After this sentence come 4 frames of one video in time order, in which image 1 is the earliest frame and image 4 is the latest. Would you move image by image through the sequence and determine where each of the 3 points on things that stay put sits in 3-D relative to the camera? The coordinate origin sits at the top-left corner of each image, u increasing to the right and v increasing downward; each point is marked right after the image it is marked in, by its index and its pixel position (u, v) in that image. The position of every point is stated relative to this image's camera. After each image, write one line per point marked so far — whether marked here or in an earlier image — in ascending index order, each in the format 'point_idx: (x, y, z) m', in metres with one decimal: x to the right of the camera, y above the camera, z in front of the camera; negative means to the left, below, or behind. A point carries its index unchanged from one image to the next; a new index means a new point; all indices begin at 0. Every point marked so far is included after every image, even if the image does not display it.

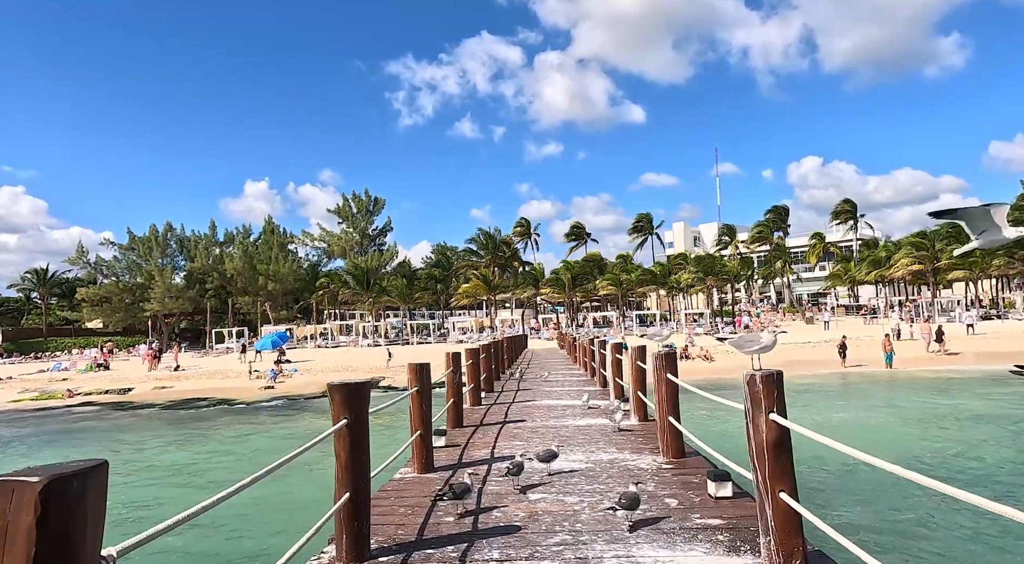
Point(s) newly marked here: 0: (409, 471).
0: (-0.7, -1.3, +4.9) m
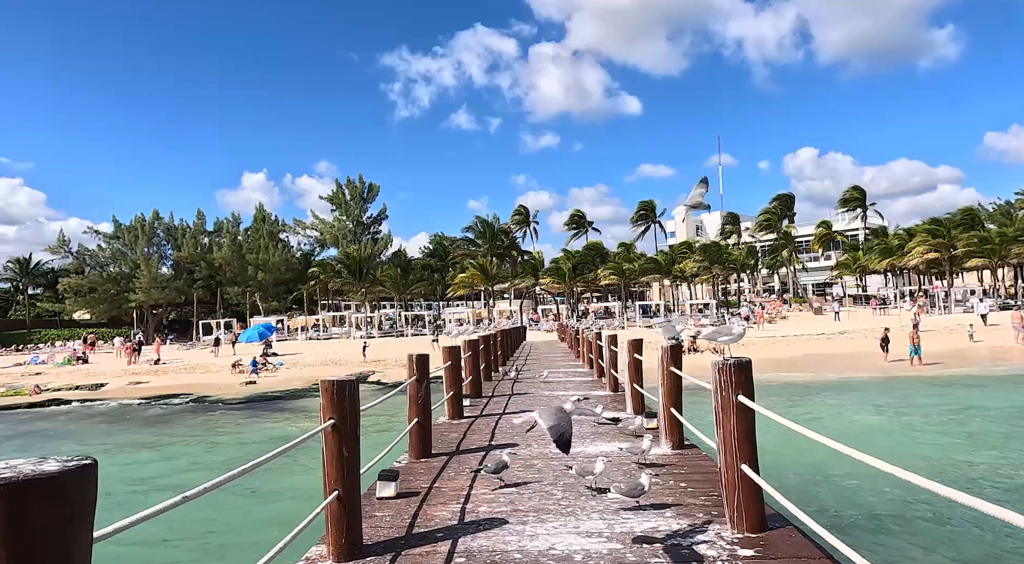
0: (-0.8, -1.2, +3.0) m
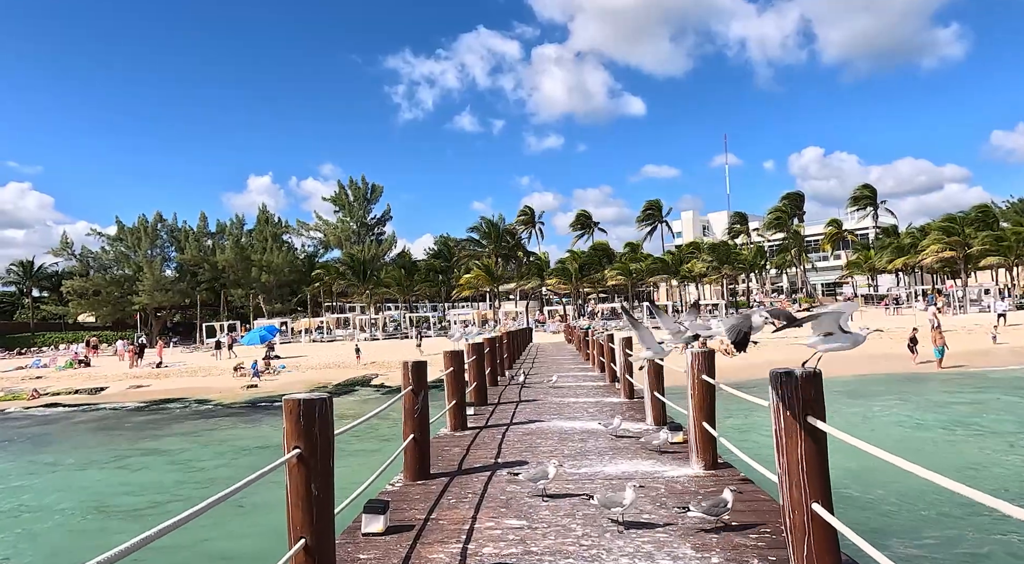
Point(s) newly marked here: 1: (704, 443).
0: (-0.8, -1.2, +2.4) m
1: (+1.2, -1.0, +4.3) m
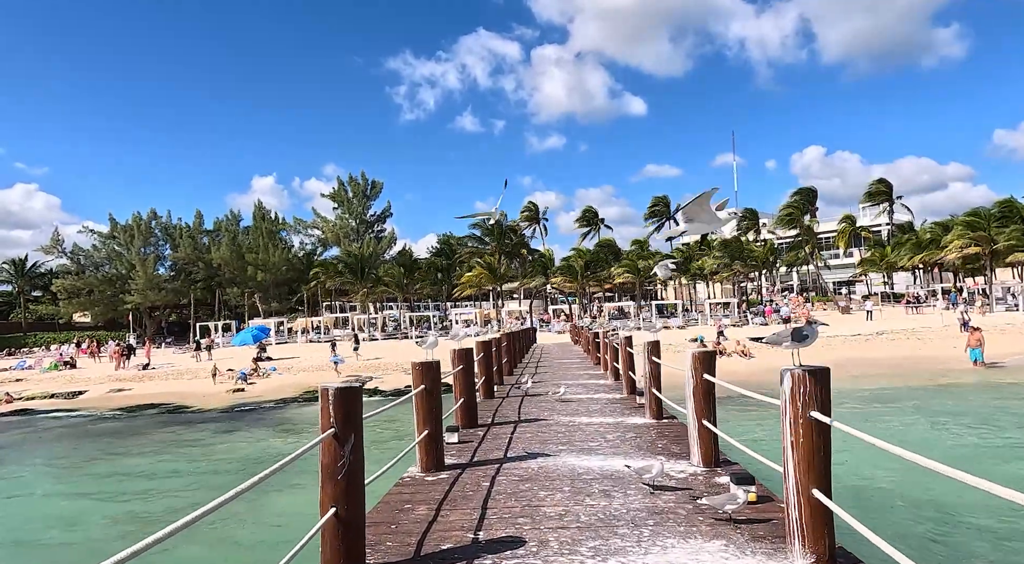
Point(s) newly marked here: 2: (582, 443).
0: (-0.8, -1.1, +0.7) m
1: (+1.2, -0.9, +2.6) m
2: (+0.6, -1.3, +5.4) m
